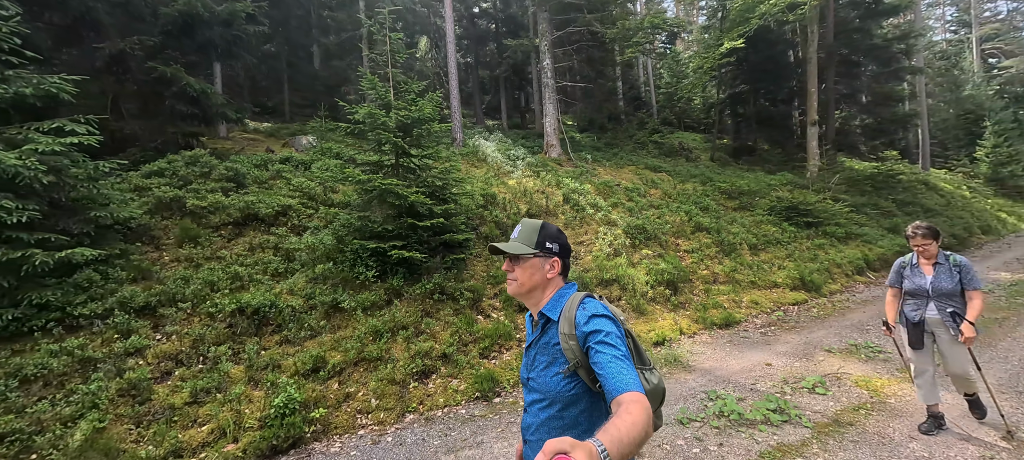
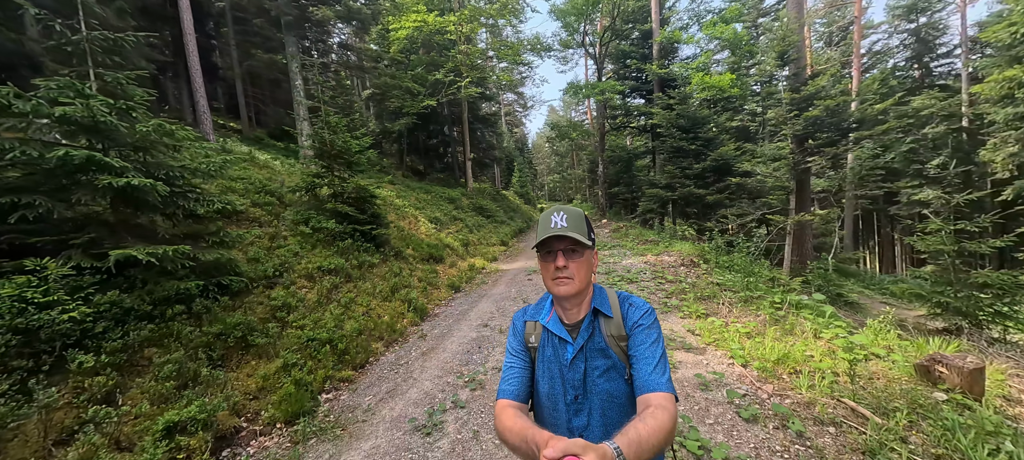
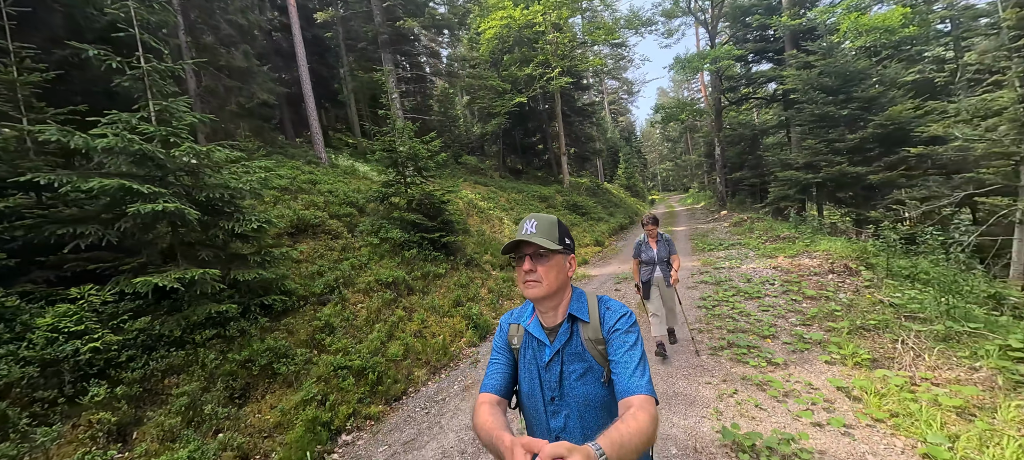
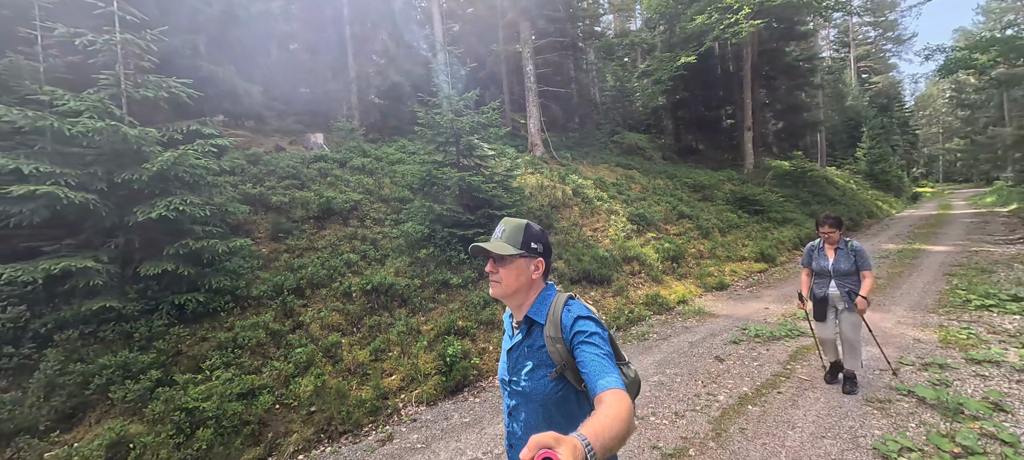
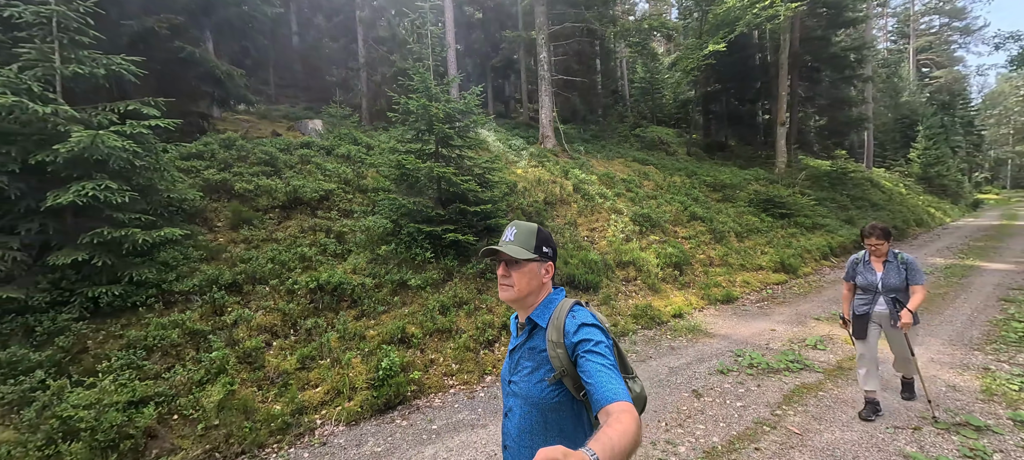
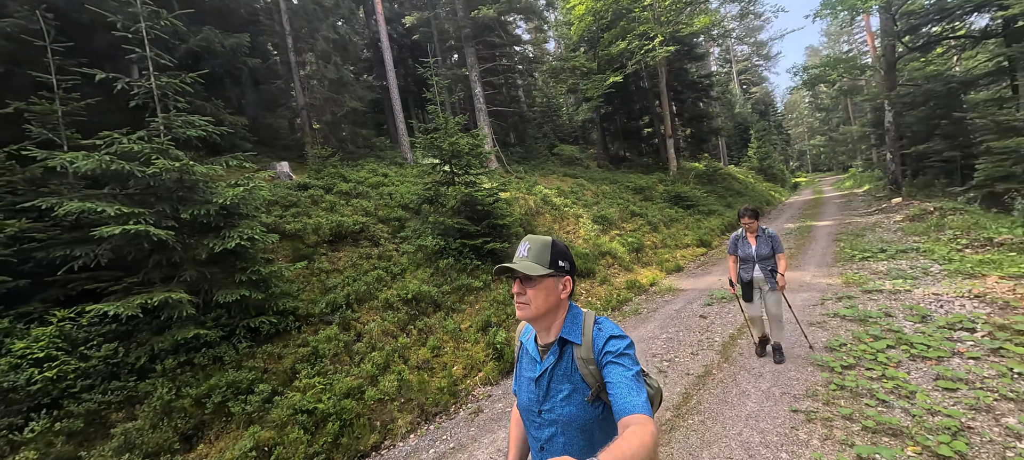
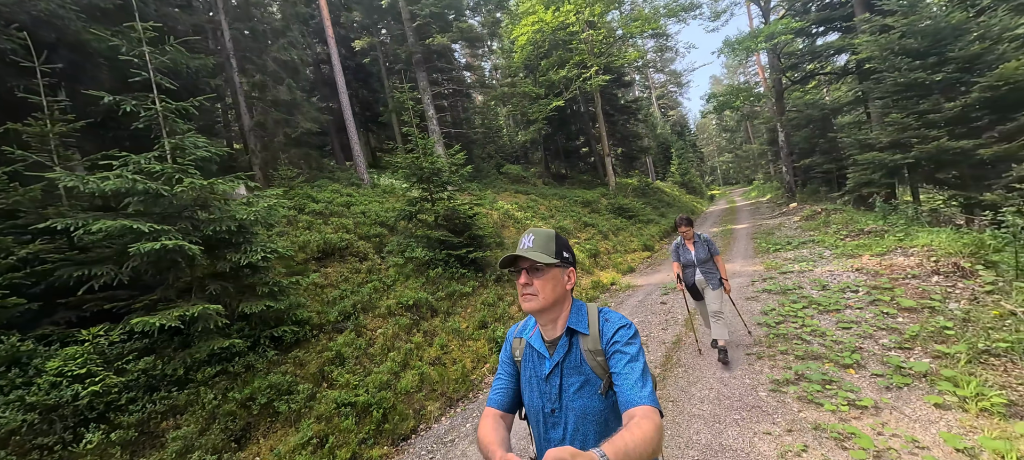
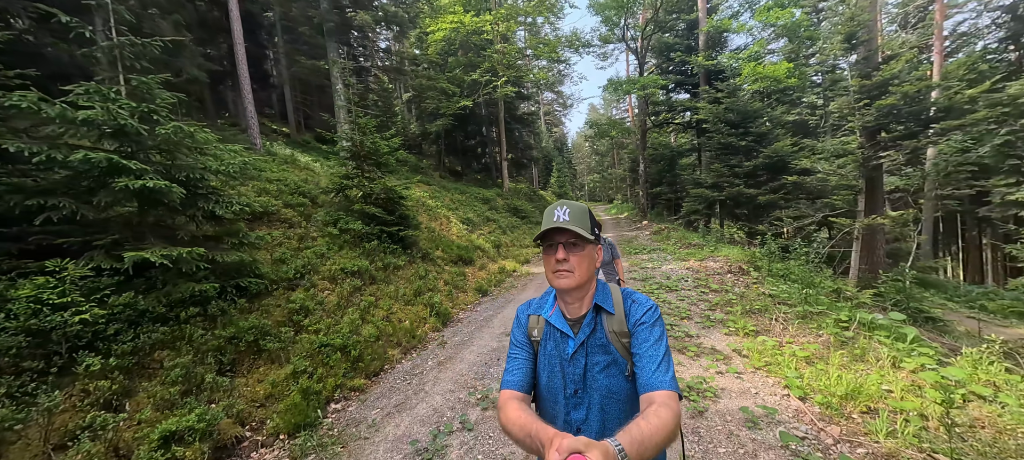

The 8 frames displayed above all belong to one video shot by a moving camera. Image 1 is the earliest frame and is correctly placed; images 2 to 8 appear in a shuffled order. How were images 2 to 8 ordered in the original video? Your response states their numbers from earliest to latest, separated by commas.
5, 4, 6, 7, 3, 8, 2
